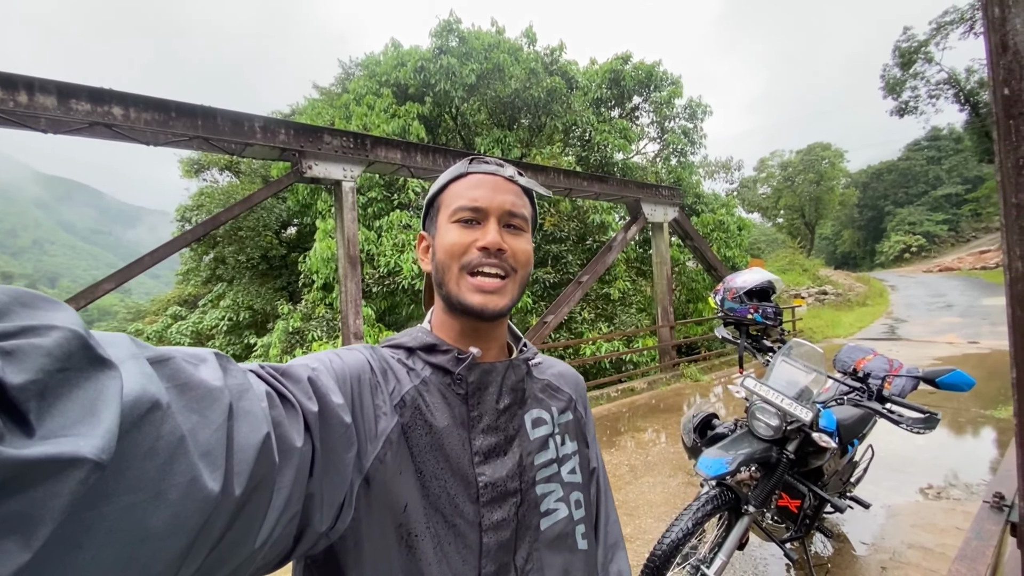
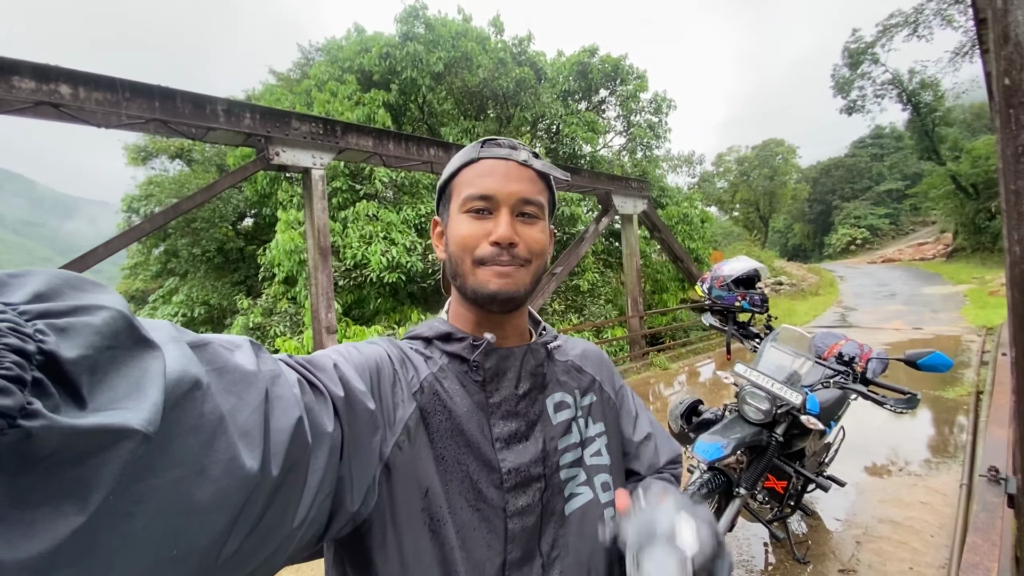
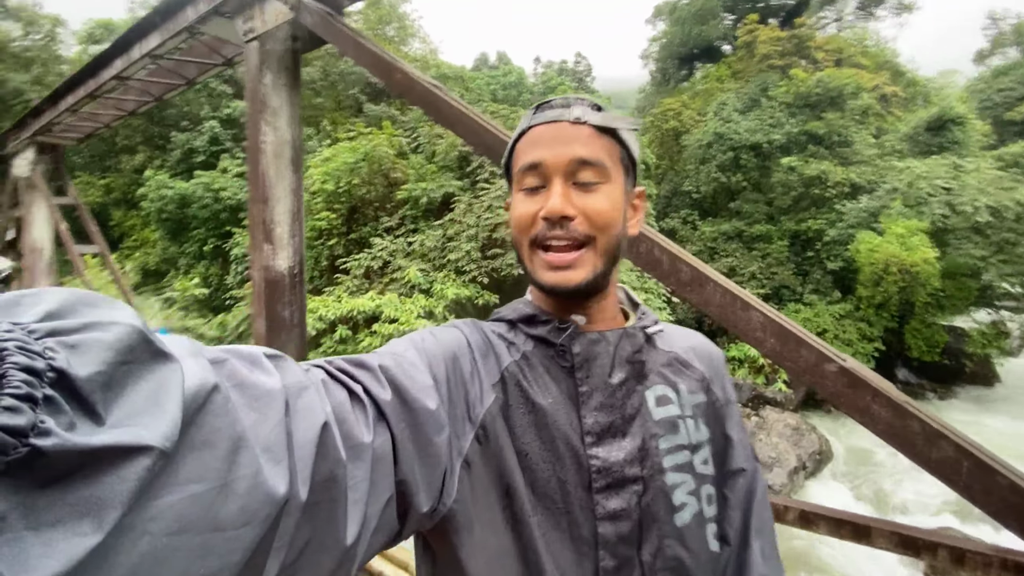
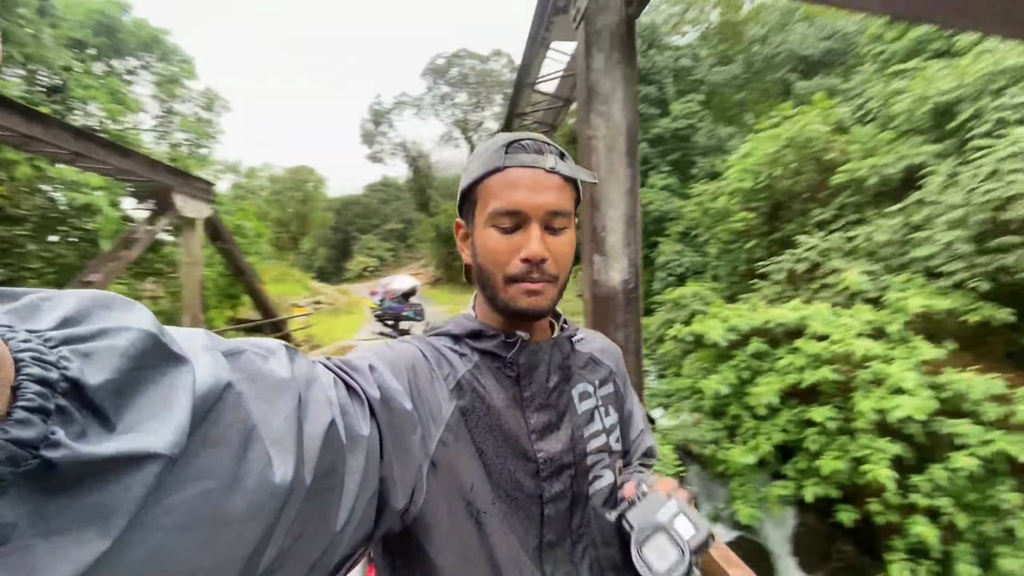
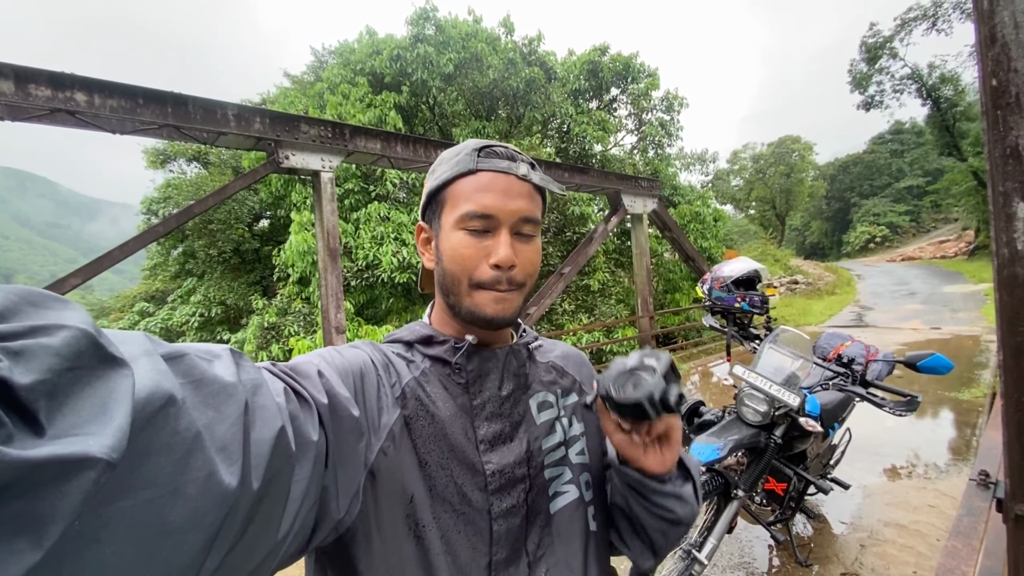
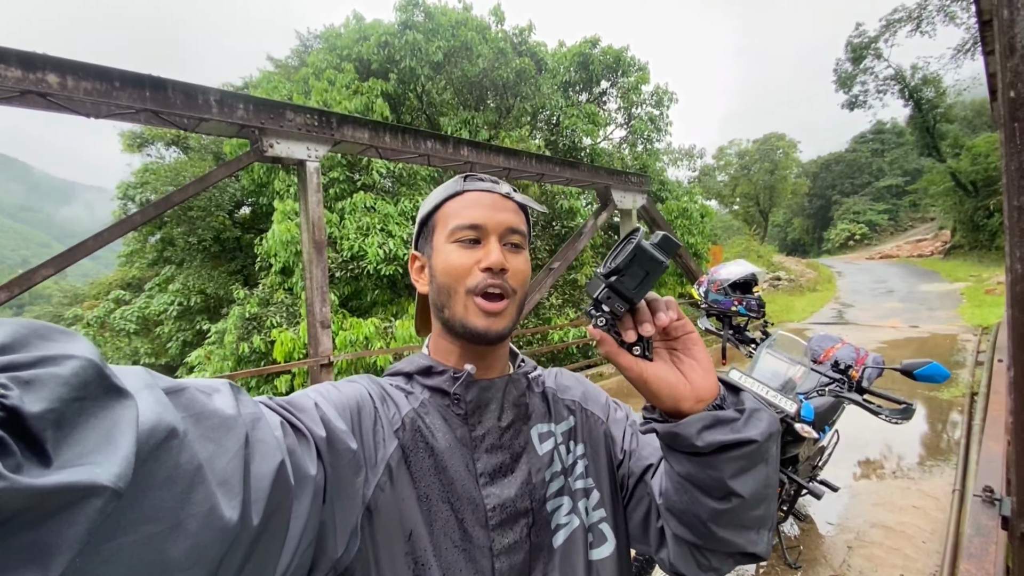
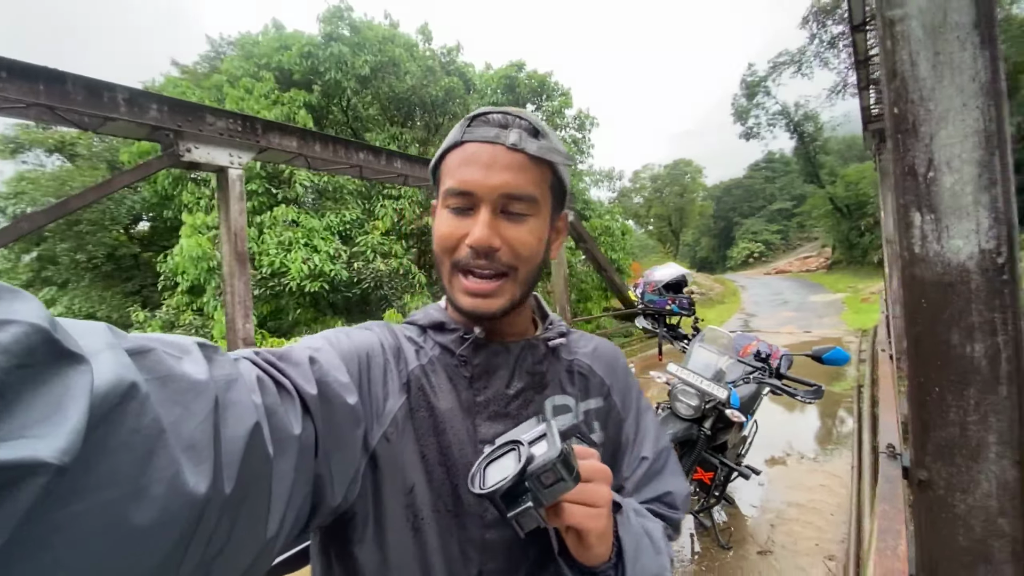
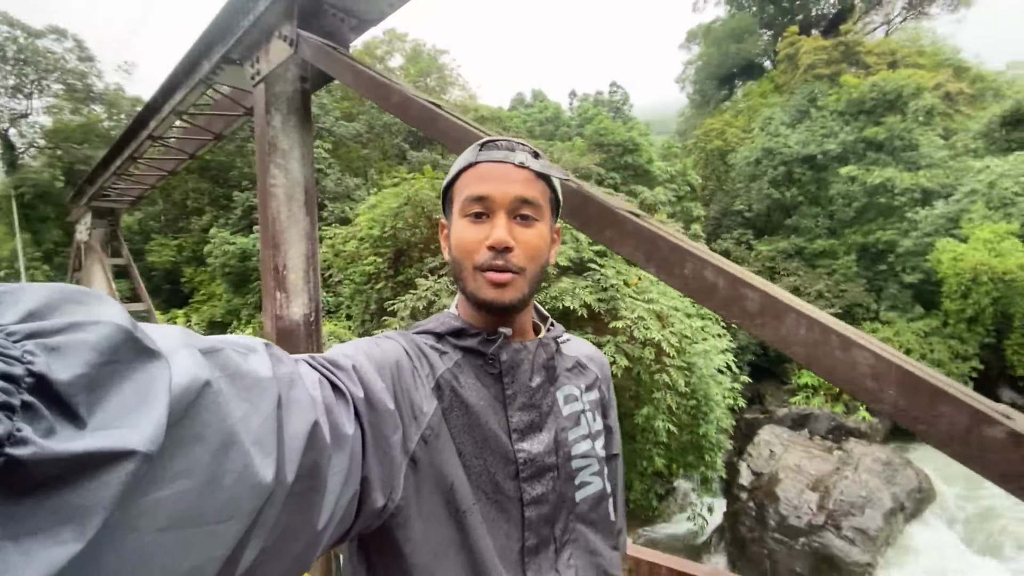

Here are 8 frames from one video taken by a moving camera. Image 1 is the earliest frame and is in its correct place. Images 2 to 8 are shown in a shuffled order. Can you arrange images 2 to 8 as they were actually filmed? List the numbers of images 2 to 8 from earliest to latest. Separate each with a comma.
2, 6, 5, 7, 4, 8, 3
